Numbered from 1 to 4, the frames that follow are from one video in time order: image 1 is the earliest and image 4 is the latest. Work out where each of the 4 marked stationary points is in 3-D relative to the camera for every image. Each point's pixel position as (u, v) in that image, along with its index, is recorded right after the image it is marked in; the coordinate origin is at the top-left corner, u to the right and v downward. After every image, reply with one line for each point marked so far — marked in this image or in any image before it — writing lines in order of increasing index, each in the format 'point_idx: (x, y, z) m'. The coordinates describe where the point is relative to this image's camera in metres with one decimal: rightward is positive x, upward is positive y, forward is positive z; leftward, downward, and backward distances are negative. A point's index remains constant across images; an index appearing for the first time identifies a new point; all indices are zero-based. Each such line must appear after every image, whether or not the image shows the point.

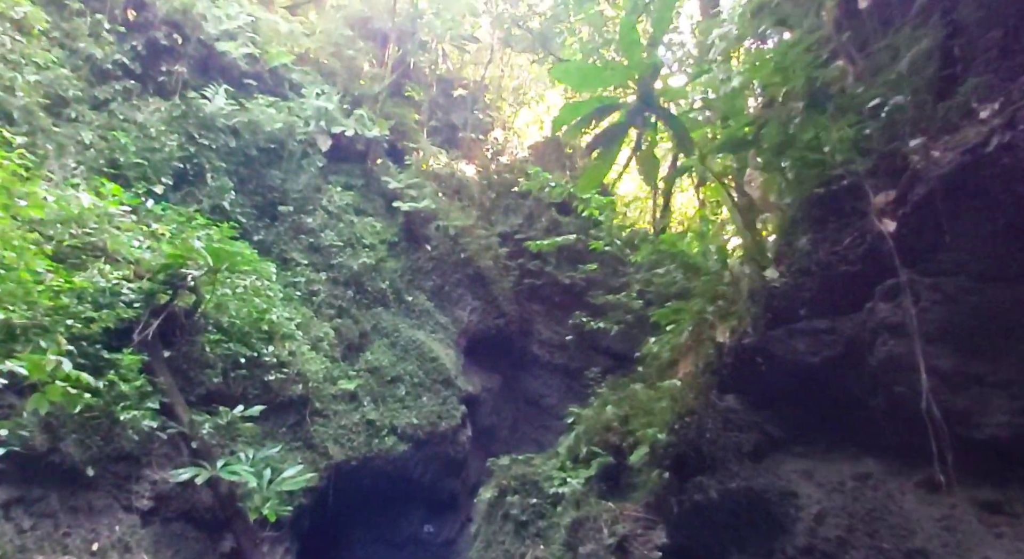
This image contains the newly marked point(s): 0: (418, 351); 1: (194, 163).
0: (-1.2, -0.9, +7.9) m
1: (-3.3, +1.2, +6.7) m
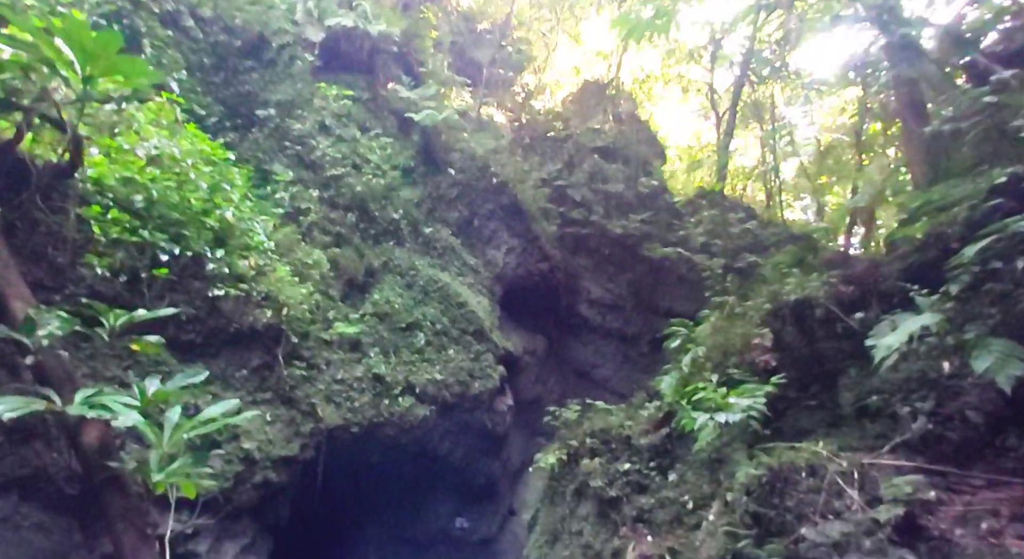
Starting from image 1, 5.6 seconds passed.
0: (-0.7, -0.1, +6.0) m
1: (-3.0, +1.9, +4.9) m
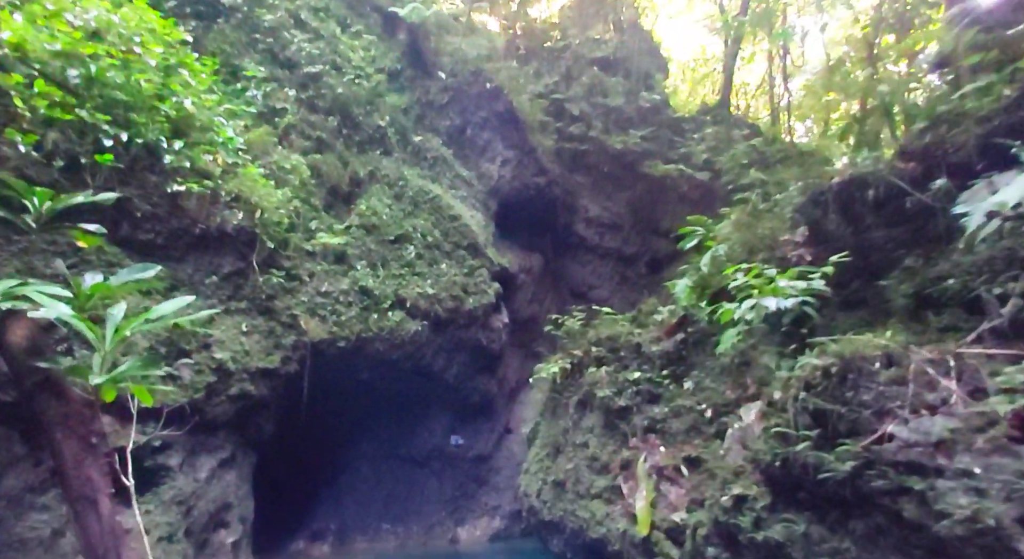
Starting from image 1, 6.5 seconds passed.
0: (-0.7, +0.7, +5.6) m
1: (-3.0, +2.6, +4.3) m
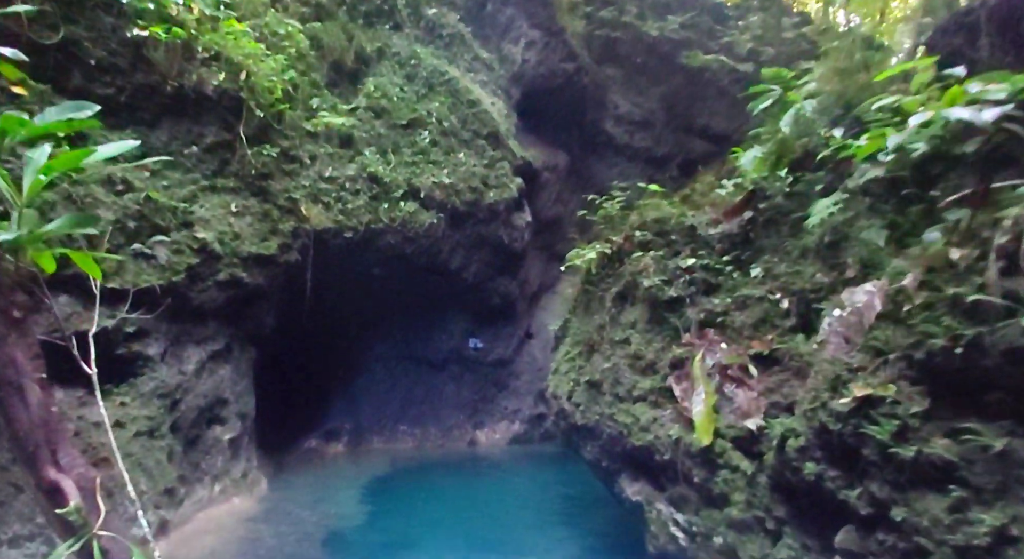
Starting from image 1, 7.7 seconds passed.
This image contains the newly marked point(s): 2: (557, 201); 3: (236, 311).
0: (-0.5, +1.5, +5.0) m
1: (-2.8, +3.3, +3.5) m
2: (+0.5, +0.8, +6.6) m
3: (-1.3, -0.2, +3.0) m
